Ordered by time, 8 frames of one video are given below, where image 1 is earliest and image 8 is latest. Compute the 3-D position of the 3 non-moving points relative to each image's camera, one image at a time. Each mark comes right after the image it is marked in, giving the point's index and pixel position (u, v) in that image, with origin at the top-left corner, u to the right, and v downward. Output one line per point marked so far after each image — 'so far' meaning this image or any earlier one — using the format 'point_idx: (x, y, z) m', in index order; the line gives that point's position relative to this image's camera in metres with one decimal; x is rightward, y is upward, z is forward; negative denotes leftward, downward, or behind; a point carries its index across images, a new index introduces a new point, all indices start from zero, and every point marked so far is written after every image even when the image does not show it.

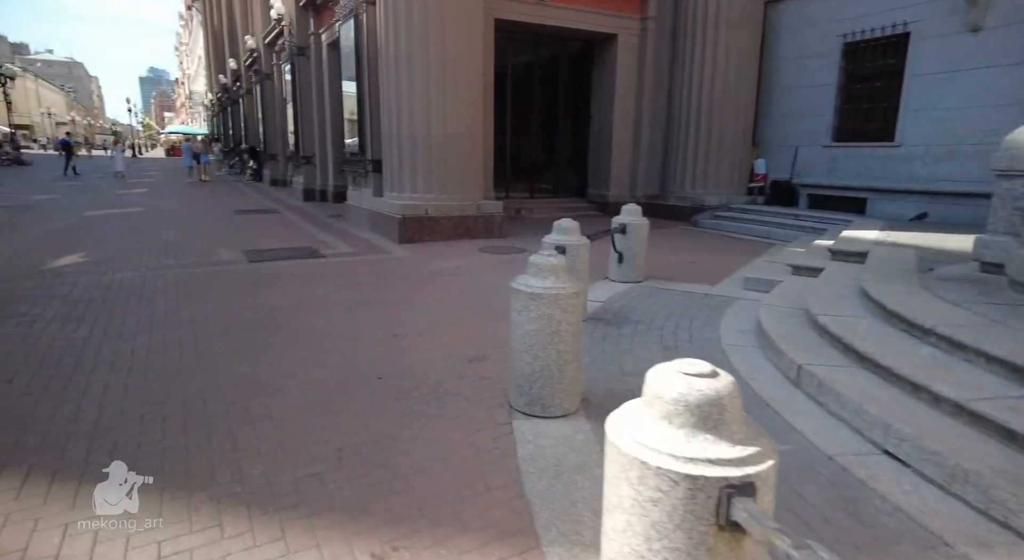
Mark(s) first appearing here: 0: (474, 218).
0: (-0.6, +1.0, +10.0) m
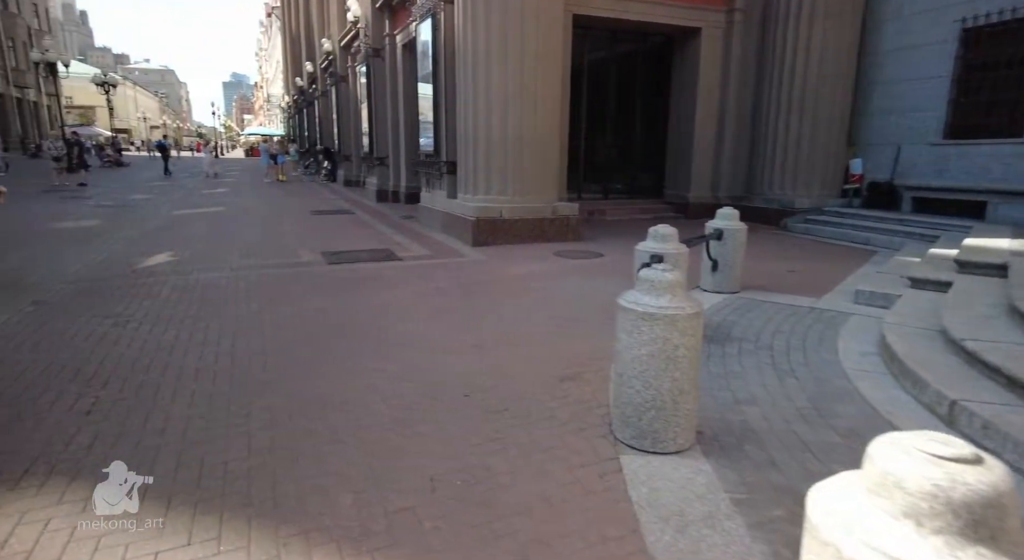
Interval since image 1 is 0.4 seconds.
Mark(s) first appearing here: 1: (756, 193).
0: (+0.6, +0.9, +9.8) m
1: (+4.4, +1.6, +11.6) m
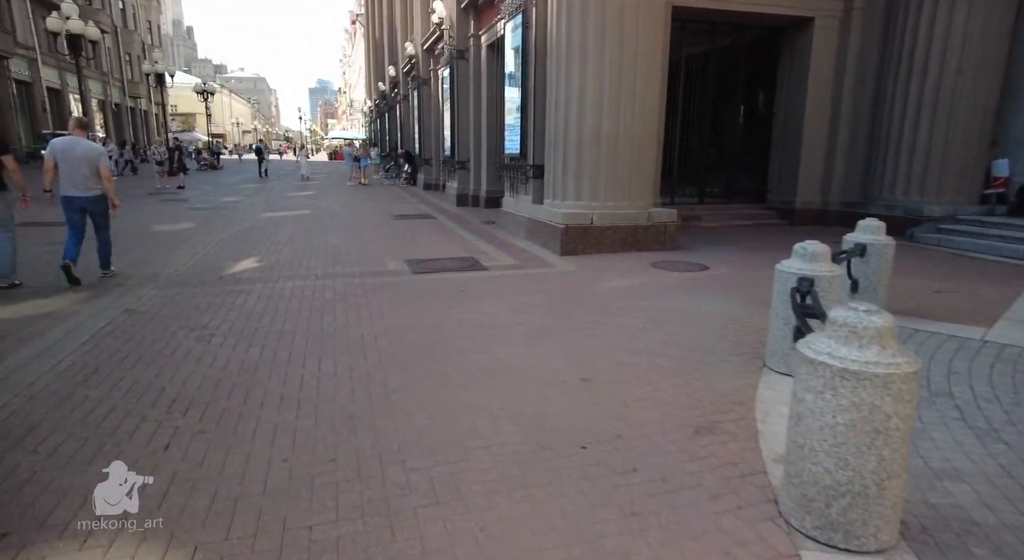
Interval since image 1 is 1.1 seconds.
0: (+1.9, +0.7, +9.1) m
1: (+5.9, +1.3, +10.5) m
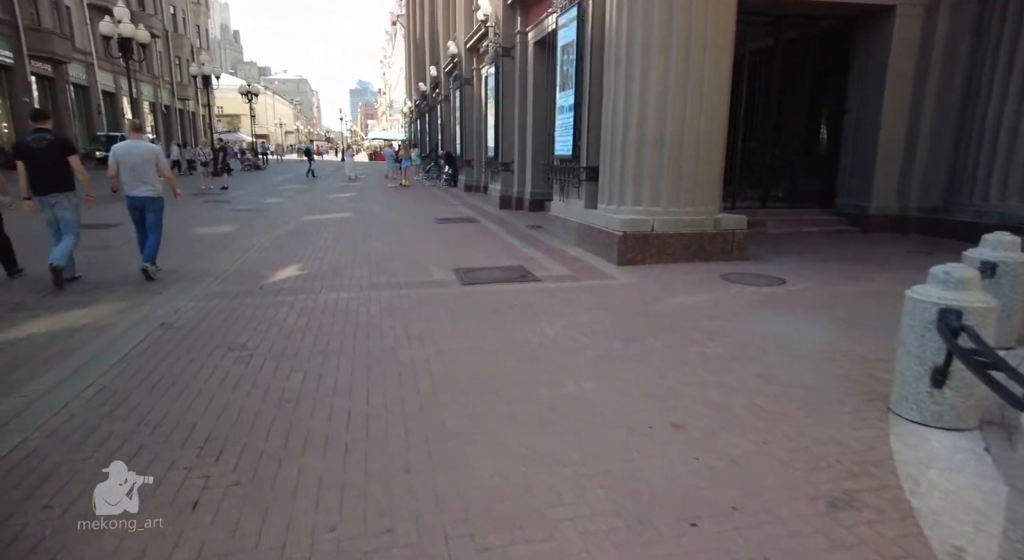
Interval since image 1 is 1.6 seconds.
0: (+2.6, +0.6, +8.4) m
1: (+6.7, +1.1, +9.6) m
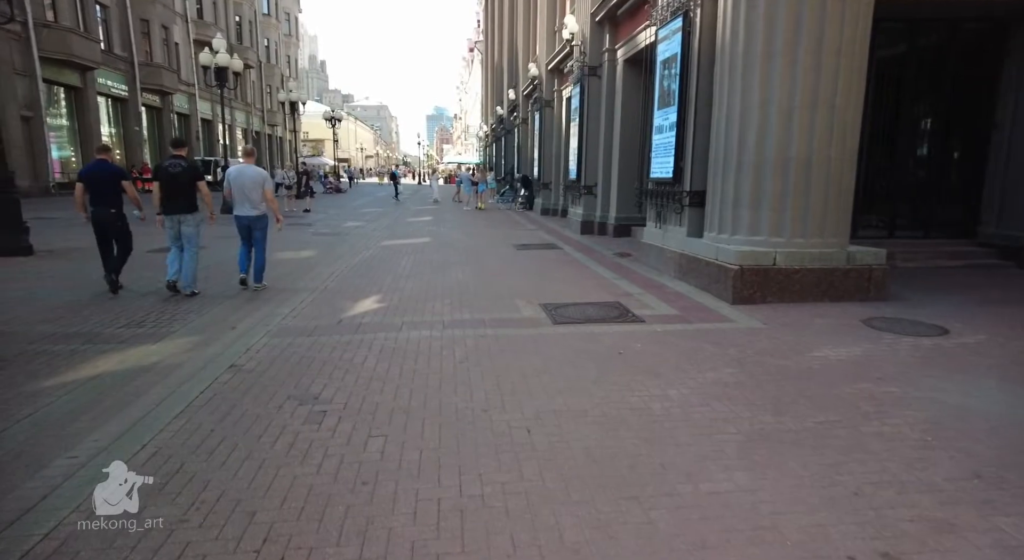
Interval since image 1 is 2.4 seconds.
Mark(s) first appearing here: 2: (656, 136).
0: (+3.7, +0.1, +7.3) m
1: (+7.9, +0.6, +8.0) m
2: (+2.2, +2.2, +10.0) m
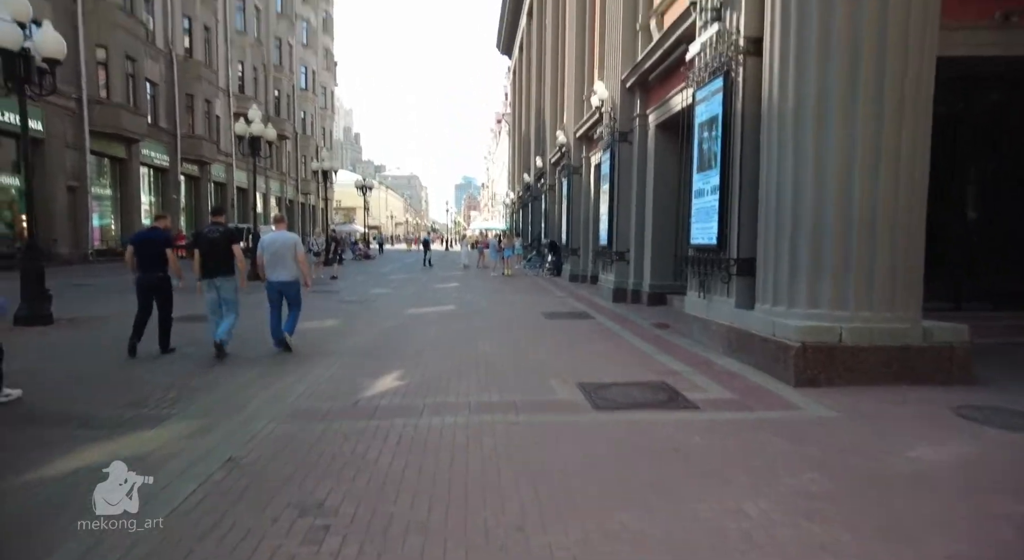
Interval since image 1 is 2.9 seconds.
0: (+4.1, -0.7, +6.4) m
1: (+8.3, -0.3, +7.1) m
2: (+2.7, +1.2, +9.4) m
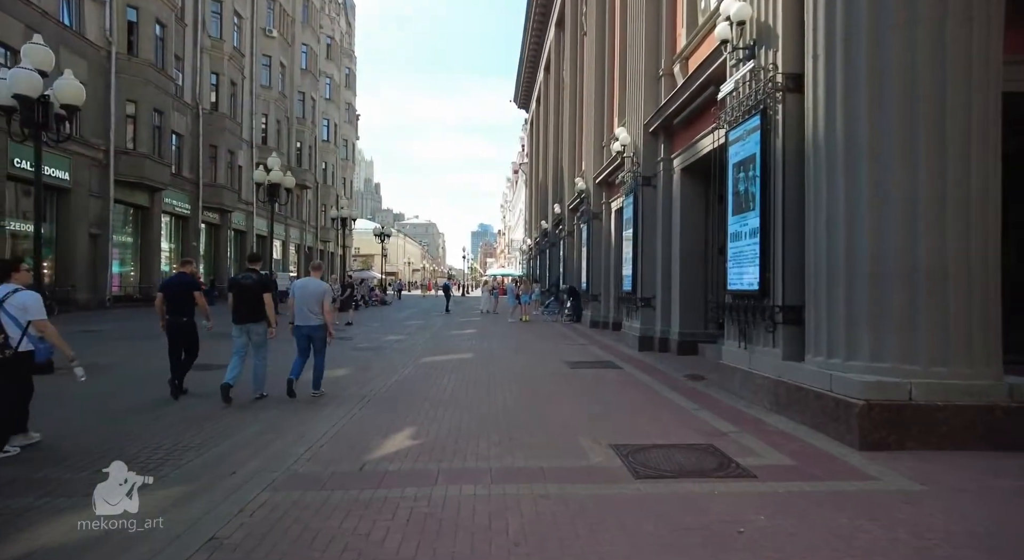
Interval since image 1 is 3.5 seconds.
0: (+4.3, -1.1, +5.6) m
1: (+8.5, -0.8, +6.2) m
2: (+3.0, +0.5, +8.8) m
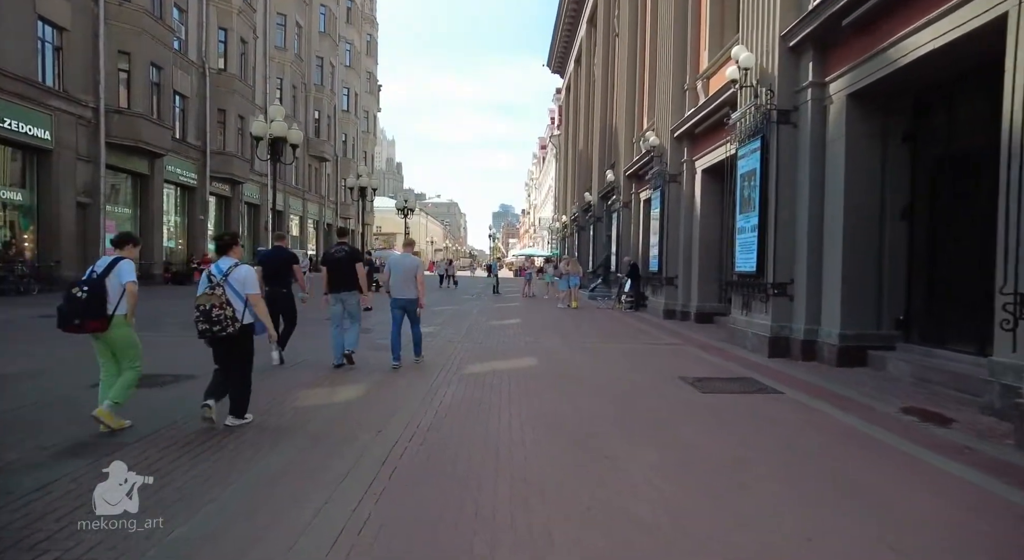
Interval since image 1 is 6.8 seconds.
0: (+5.2, -1.0, +1.5) m
1: (+9.5, -0.7, +1.9) m
2: (+4.1, +0.7, +4.6) m
